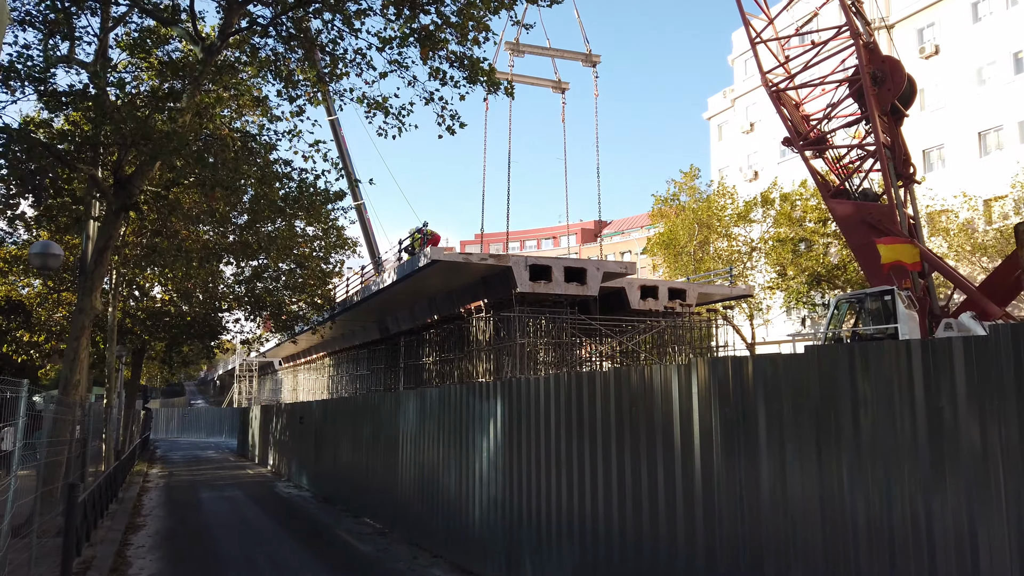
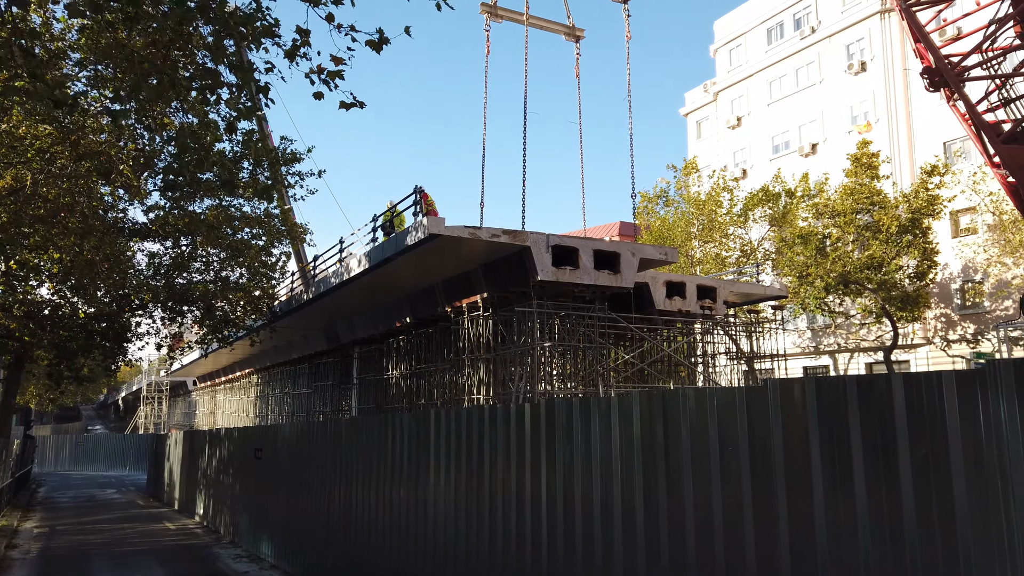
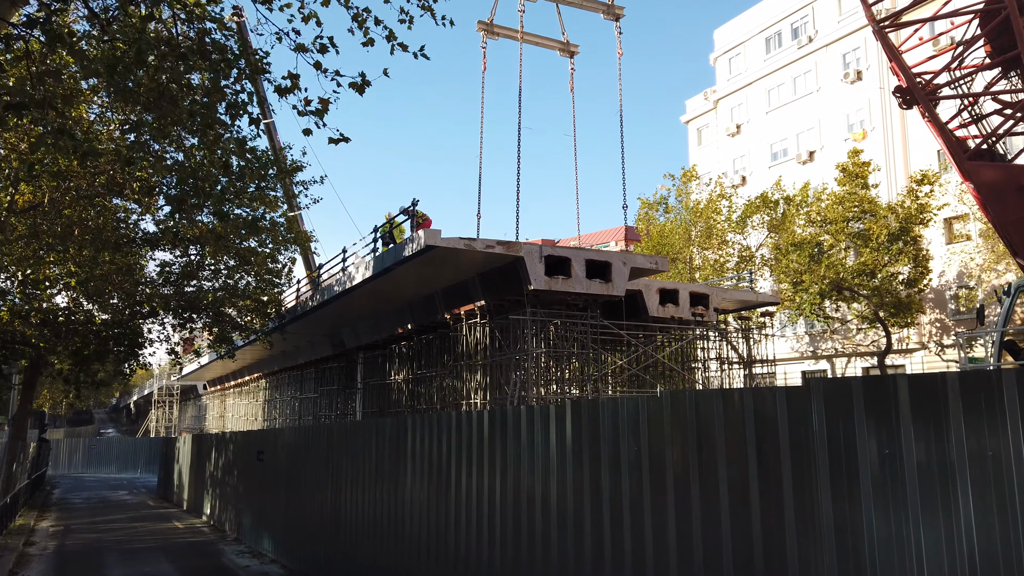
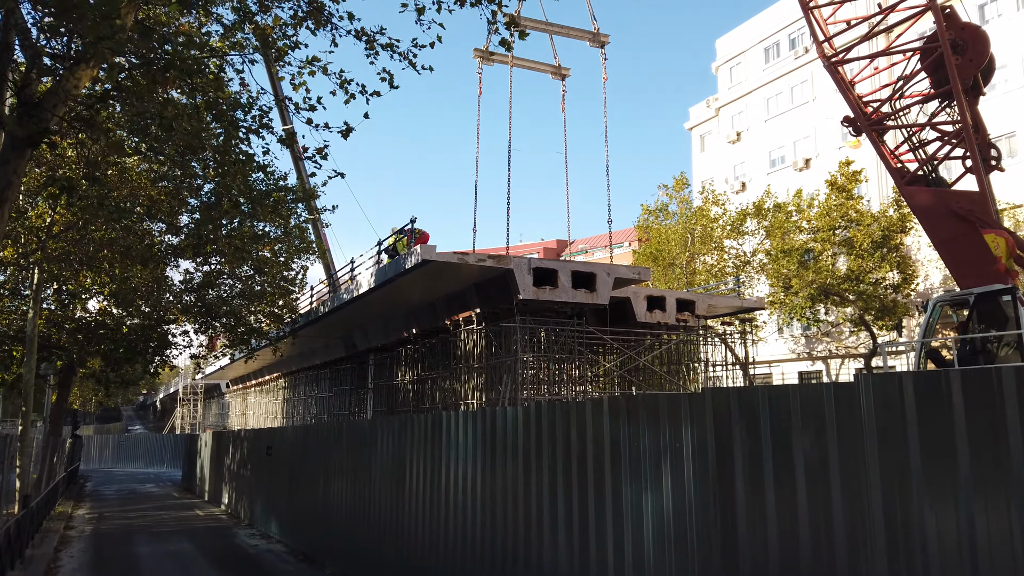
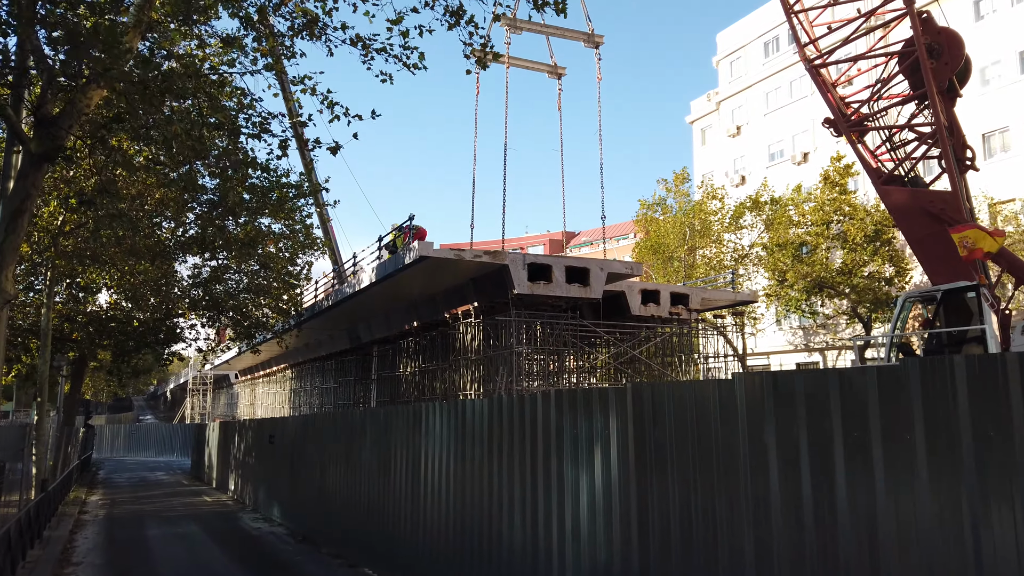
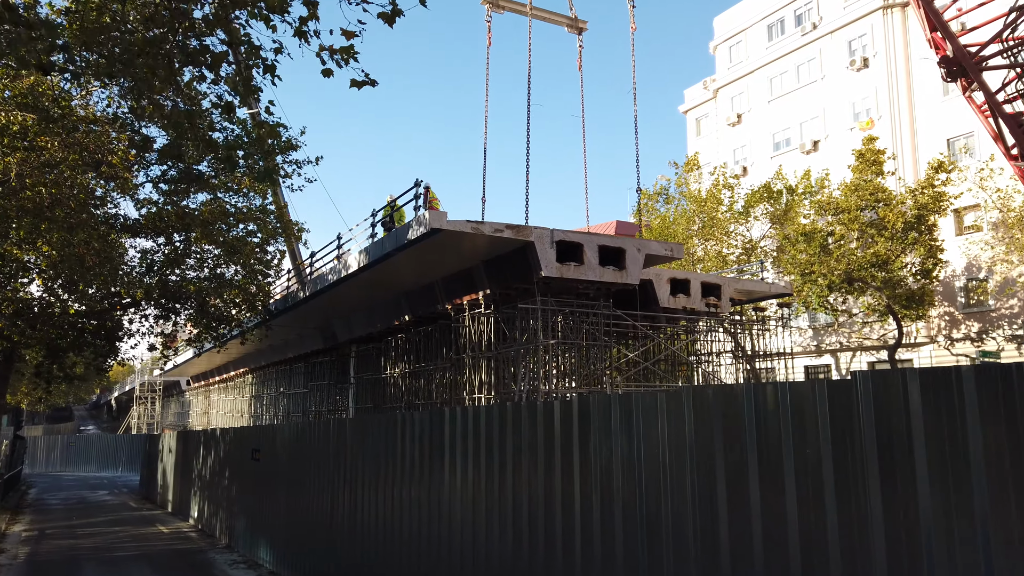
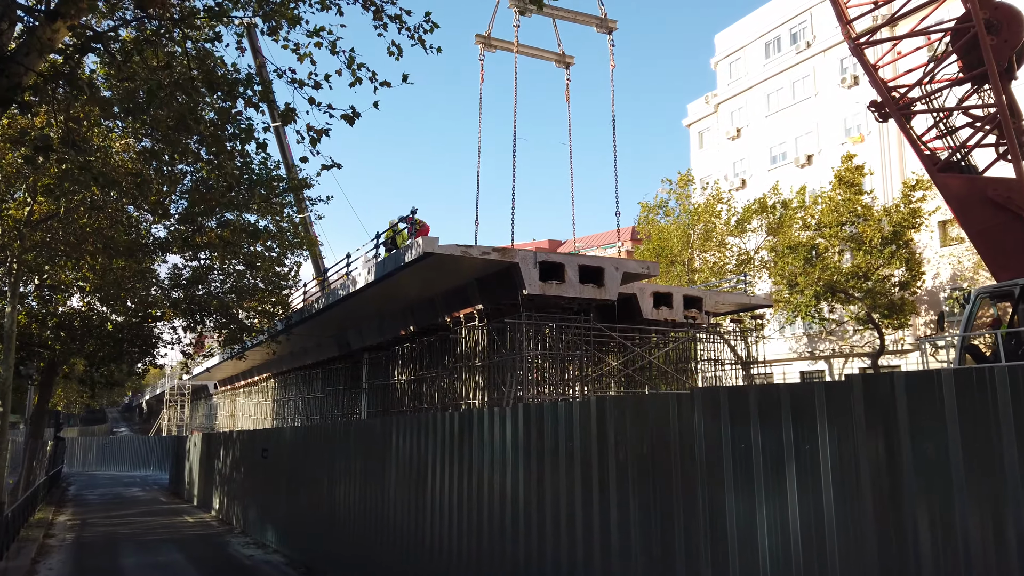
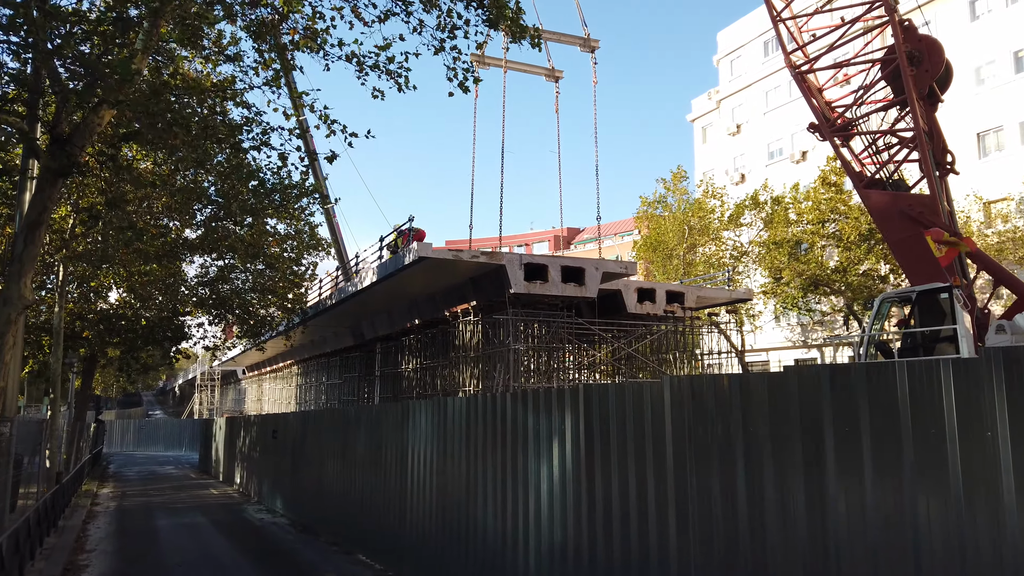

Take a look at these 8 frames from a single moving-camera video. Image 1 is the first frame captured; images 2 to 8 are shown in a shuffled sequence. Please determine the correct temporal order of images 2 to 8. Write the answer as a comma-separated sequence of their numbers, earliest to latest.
8, 5, 4, 7, 3, 2, 6
